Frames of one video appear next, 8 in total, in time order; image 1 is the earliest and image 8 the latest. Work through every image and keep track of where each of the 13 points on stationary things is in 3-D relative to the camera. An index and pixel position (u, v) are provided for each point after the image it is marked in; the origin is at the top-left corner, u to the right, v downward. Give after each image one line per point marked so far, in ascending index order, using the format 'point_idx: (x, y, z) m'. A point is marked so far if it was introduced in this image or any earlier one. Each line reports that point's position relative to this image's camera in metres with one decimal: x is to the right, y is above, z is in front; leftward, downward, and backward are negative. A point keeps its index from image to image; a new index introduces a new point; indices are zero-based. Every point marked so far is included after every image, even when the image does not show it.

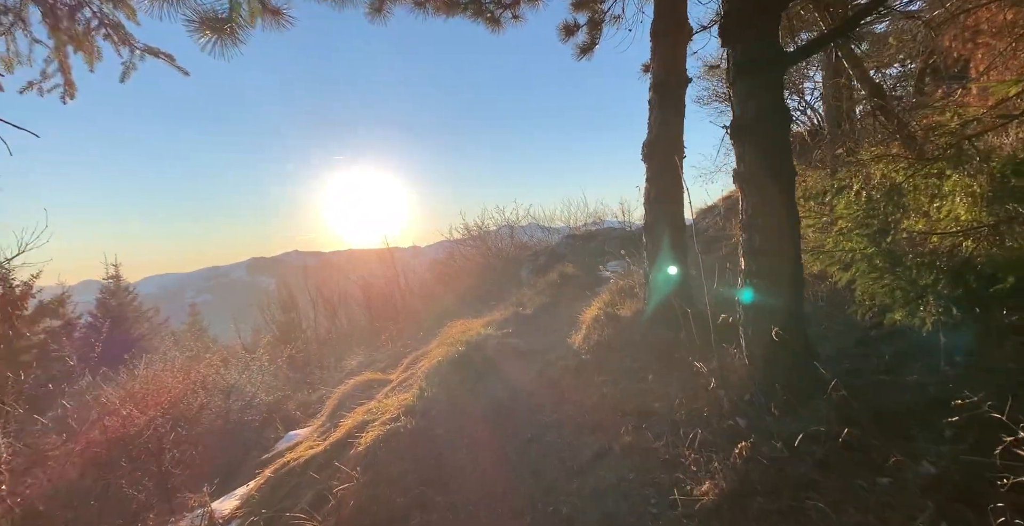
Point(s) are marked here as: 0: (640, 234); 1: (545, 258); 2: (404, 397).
0: (+3.3, +0.2, +15.0) m
1: (+0.9, +0.1, +16.1) m
2: (-1.2, -1.6, +6.7) m
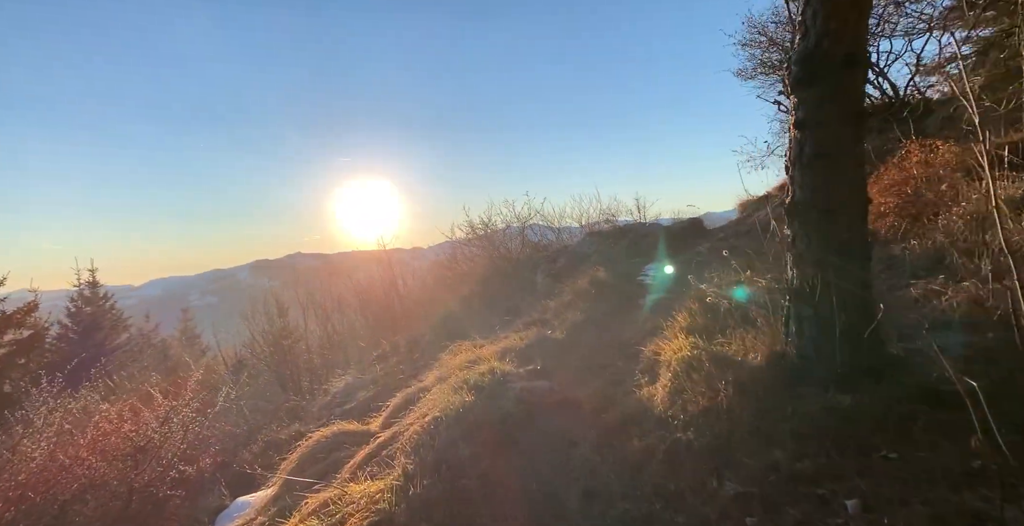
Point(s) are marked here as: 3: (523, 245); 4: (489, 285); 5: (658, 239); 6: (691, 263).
0: (+3.7, +0.2, +12.5) m
1: (+1.2, +0.1, +13.6) m
2: (-1.0, -1.6, +4.2) m
3: (+0.3, +0.6, +17.9) m
4: (-0.7, -0.6, +16.1) m
5: (+3.2, +0.5, +12.8) m
6: (+3.4, 0.0, +10.9) m
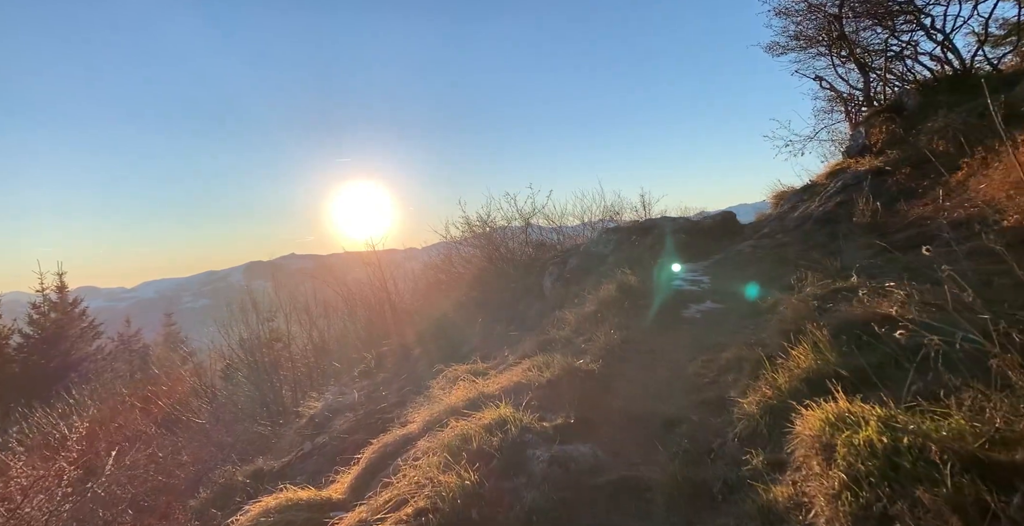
0: (+3.7, +0.2, +10.6) m
1: (+1.3, 0.0, +11.8) m
2: (-0.8, -1.7, +2.3) m
3: (+0.3, +0.5, +16.1) m
4: (-0.6, -0.6, +14.3) m
5: (+3.3, +0.4, +11.0) m
6: (+3.5, 0.0, +9.1) m
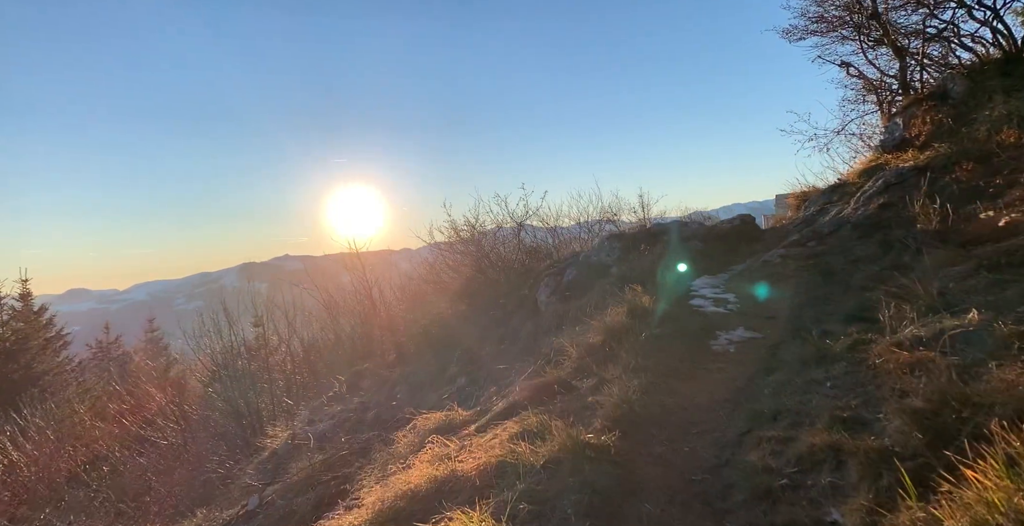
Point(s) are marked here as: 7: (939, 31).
0: (+3.6, 0.0, +9.2) m
1: (+1.1, -0.2, +10.3) m
2: (-0.9, -1.9, +0.9) m
3: (+0.1, +0.3, +14.6) m
4: (-0.8, -0.8, +12.8) m
5: (+3.1, +0.3, +9.6) m
6: (+3.3, -0.2, +7.7) m
7: (+7.9, +4.3, +10.7) m
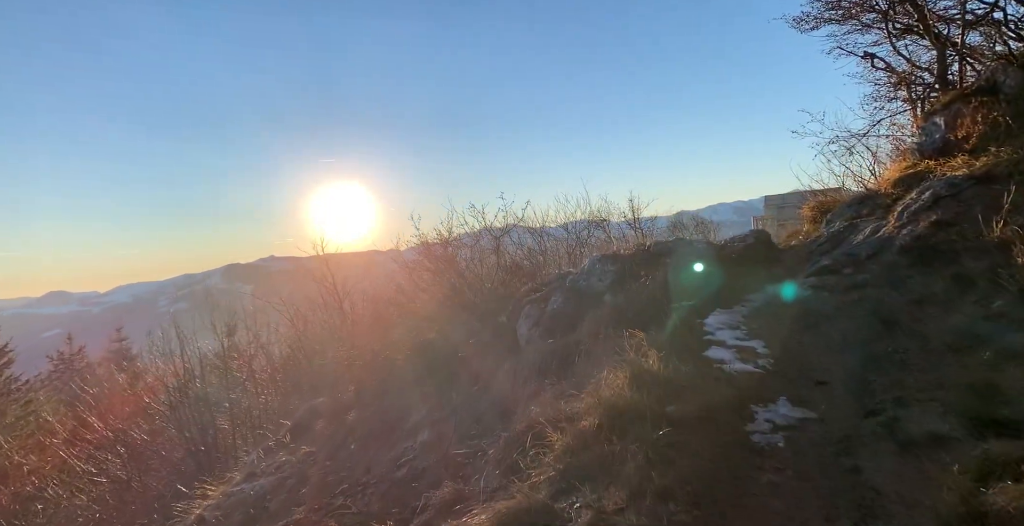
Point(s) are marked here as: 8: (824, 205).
0: (+3.2, -0.4, +7.6) m
1: (+0.7, -0.6, +8.7) m
2: (-1.1, -2.3, -0.8) m
3: (-0.4, -0.1, +13.0) m
4: (-1.2, -1.2, +11.1) m
5: (+2.7, -0.1, +8.0) m
6: (+3.0, -0.6, +6.1) m
7: (+7.5, +3.9, +9.2) m
8: (+5.7, +1.1, +10.7) m
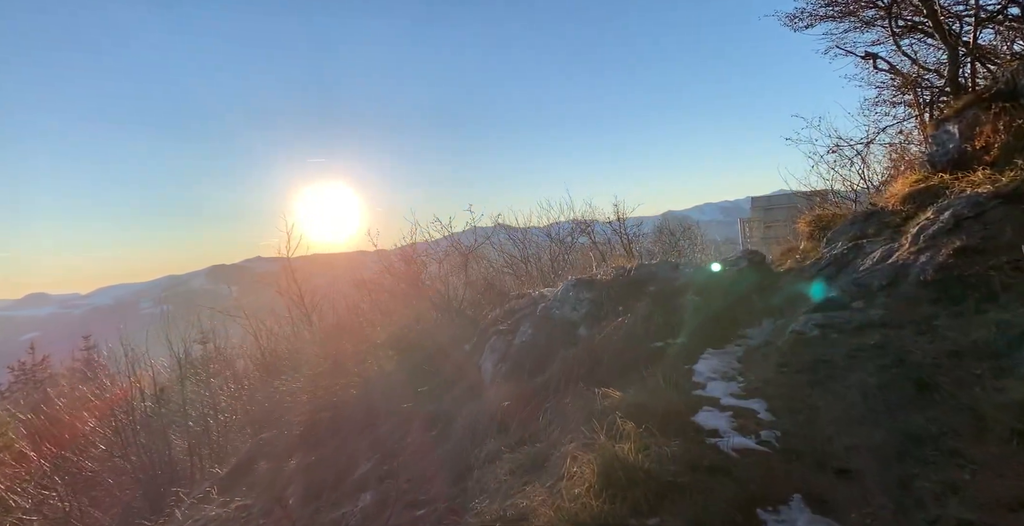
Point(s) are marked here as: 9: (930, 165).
0: (+2.7, -0.7, +6.6) m
1: (+0.2, -0.9, +7.6) m
2: (-1.4, -2.6, -1.9) m
3: (-1.0, -0.4, +11.9) m
4: (-1.8, -1.6, +10.0) m
5: (+2.2, -0.5, +7.0) m
6: (+2.6, -1.0, +5.1) m
7: (+6.9, +3.6, +8.3) m
8: (+5.2, +0.7, +9.7) m
9: (+5.8, +1.3, +8.0) m
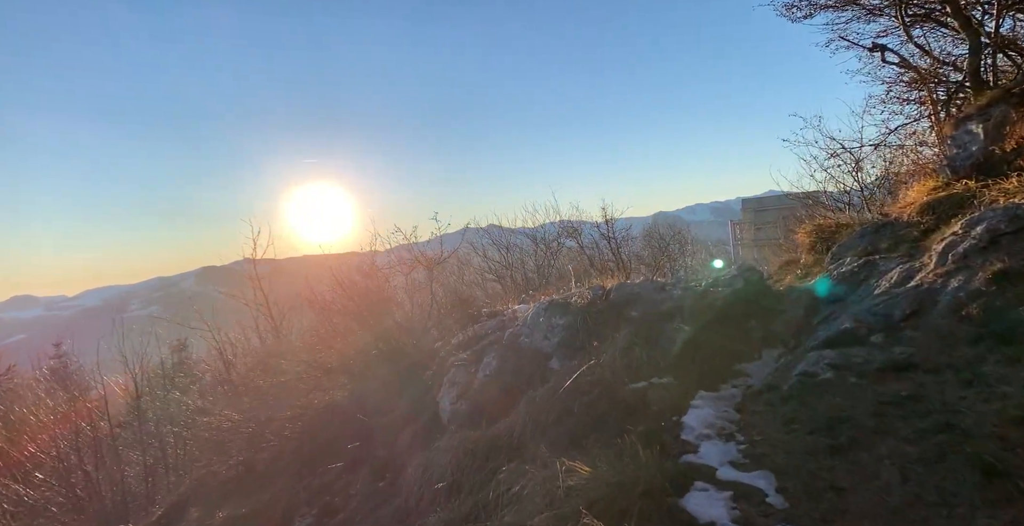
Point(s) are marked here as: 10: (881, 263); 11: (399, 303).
0: (+2.3, -0.9, +5.6) m
1: (-0.2, -1.1, +6.6) m
2: (-1.6, -2.8, -3.0) m
3: (-1.5, -0.7, +10.8) m
4: (-2.3, -1.8, +8.9) m
5: (+1.8, -0.7, +5.9) m
6: (+2.2, -1.2, +4.1) m
7: (+6.5, +3.4, +7.4) m
8: (+4.7, +0.5, +8.7) m
9: (+5.3, +1.1, +7.0) m
10: (+4.1, 0.0, +6.4) m
11: (-2.1, -0.7, +10.6) m
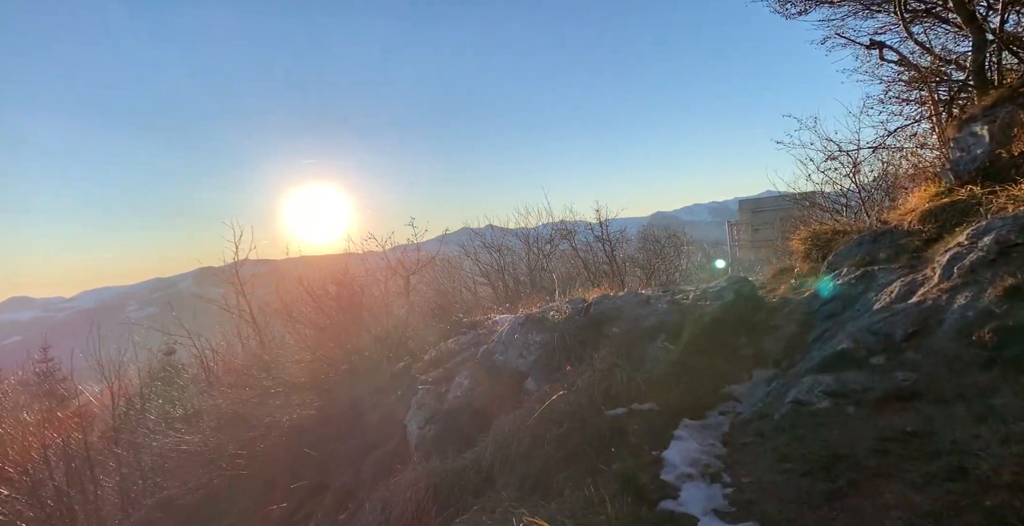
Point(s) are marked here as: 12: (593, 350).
0: (+2.0, -1.1, +5.2) m
1: (-0.5, -1.3, +6.1) m
2: (-1.9, -3.0, -3.5) m
3: (-1.8, -0.8, +10.3) m
4: (-2.6, -1.9, +8.4) m
5: (+1.5, -0.8, +5.5) m
6: (+1.9, -1.3, +3.6) m
7: (+6.2, +3.2, +6.9) m
8: (+4.4, +0.4, +8.3) m
9: (+5.0, +1.0, +6.6) m
10: (+3.8, -0.1, +6.0) m
11: (-2.4, -0.9, +10.1) m
12: (+0.8, -0.8, +5.8) m
